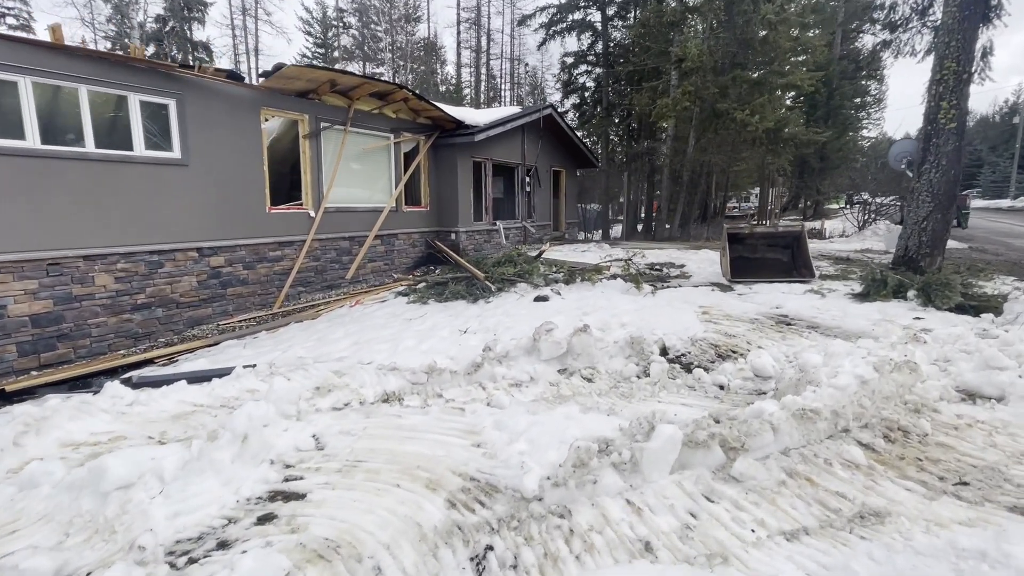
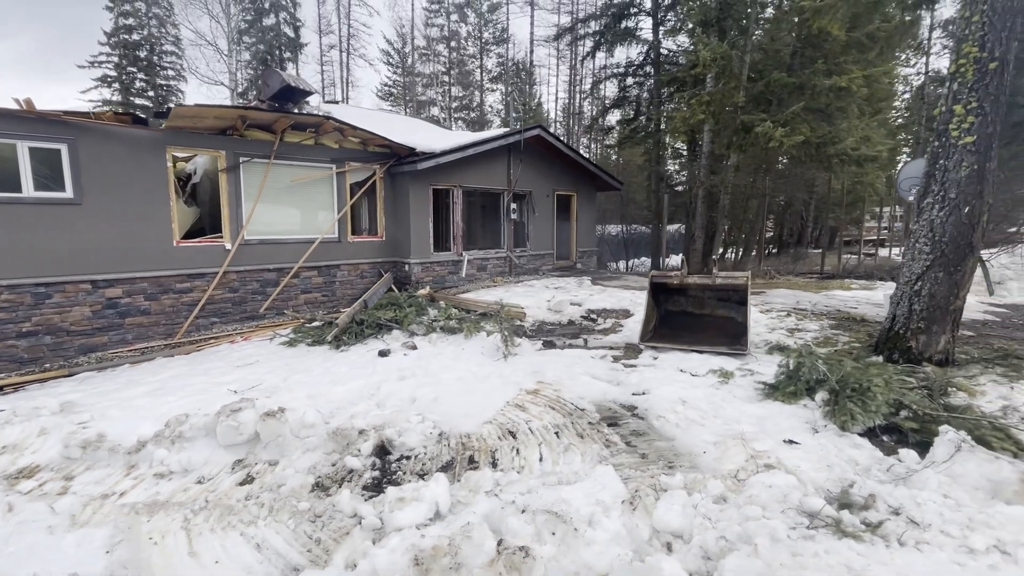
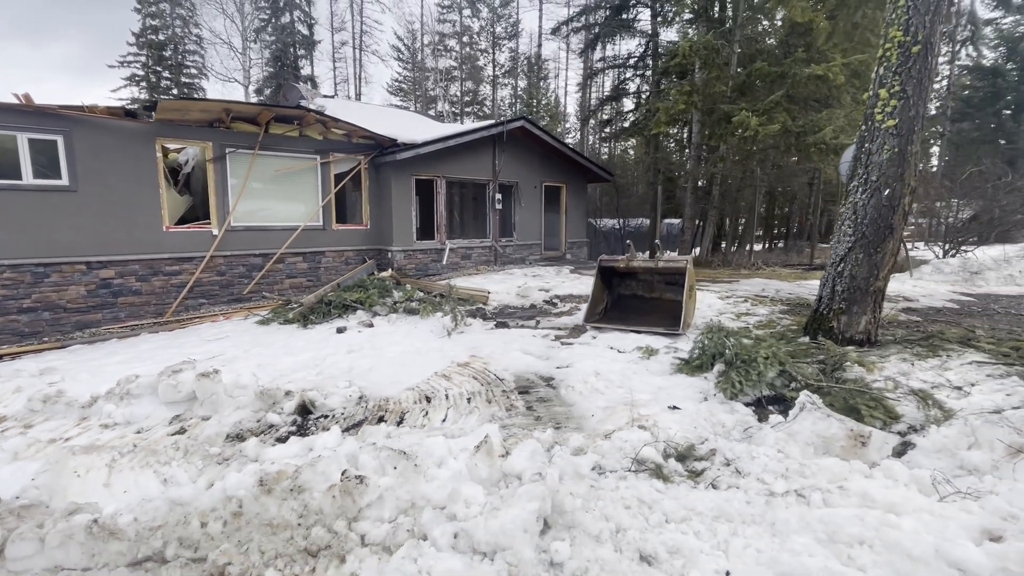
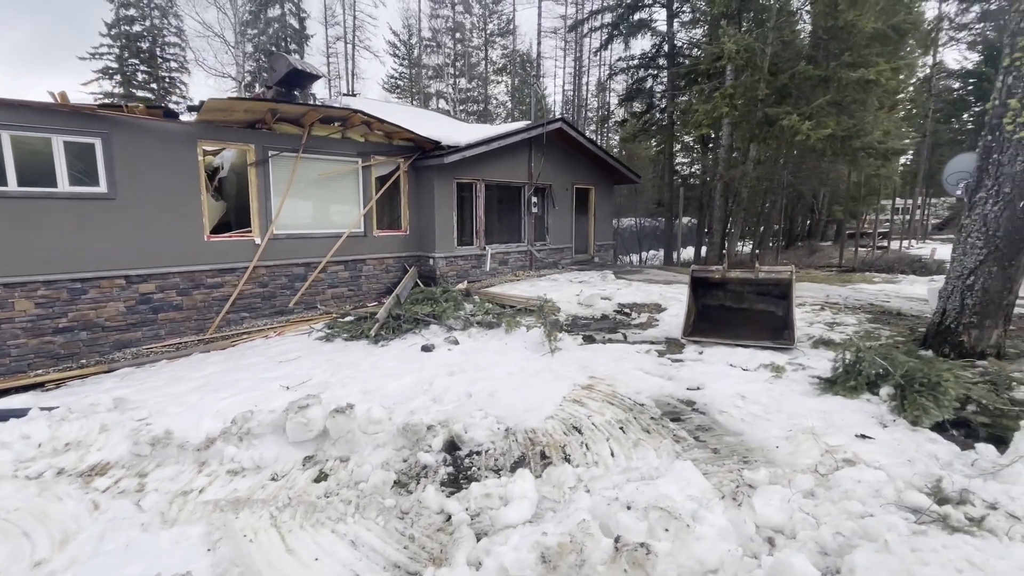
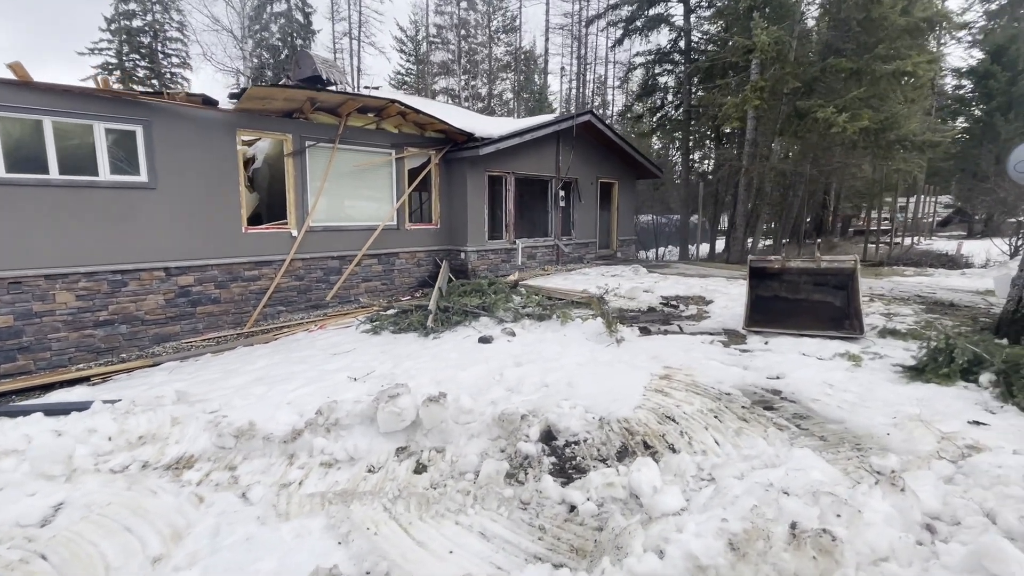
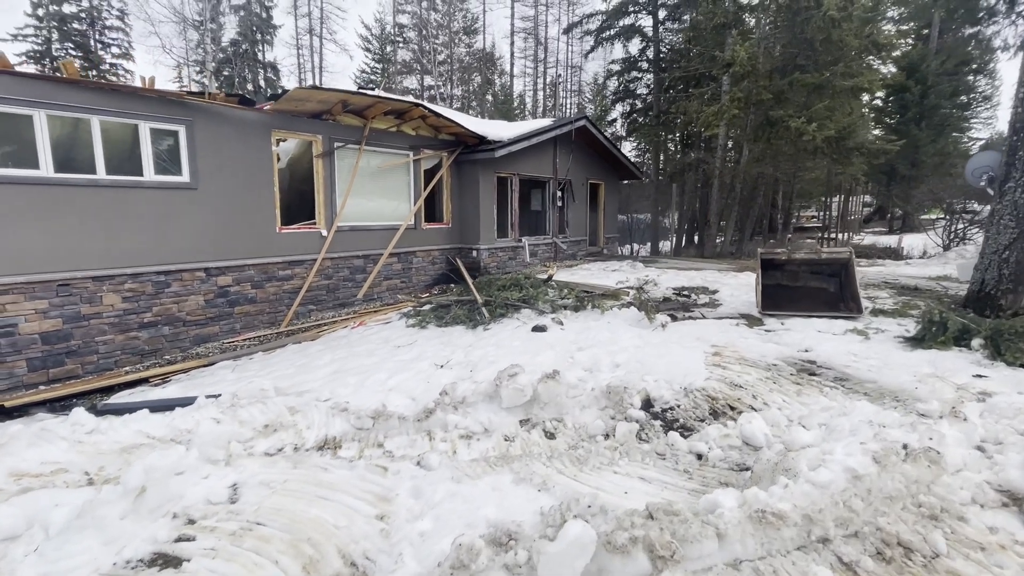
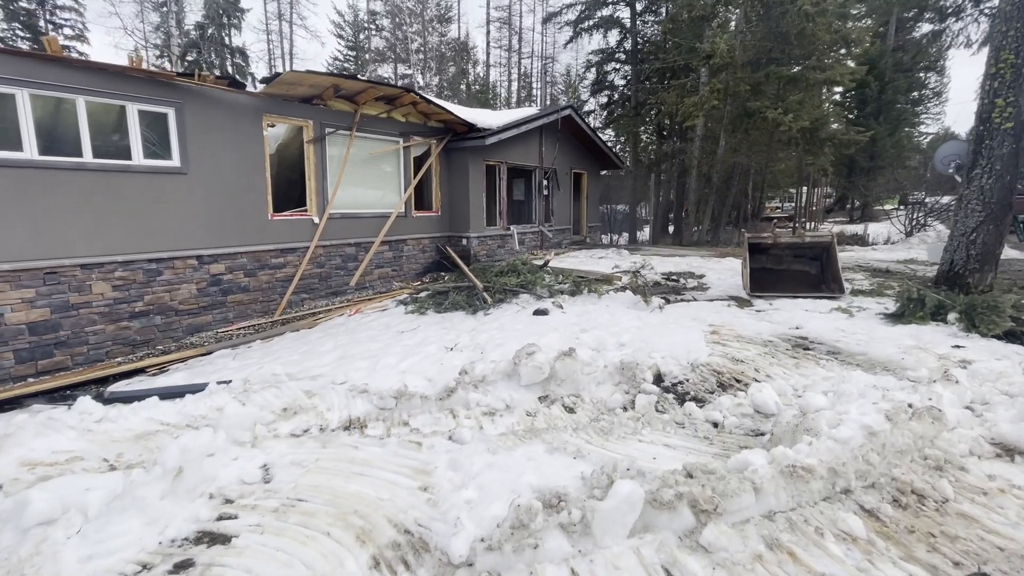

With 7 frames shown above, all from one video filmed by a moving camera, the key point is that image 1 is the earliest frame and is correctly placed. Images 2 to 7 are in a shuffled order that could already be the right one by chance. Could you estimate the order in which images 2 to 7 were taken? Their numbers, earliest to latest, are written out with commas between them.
7, 6, 5, 4, 2, 3
